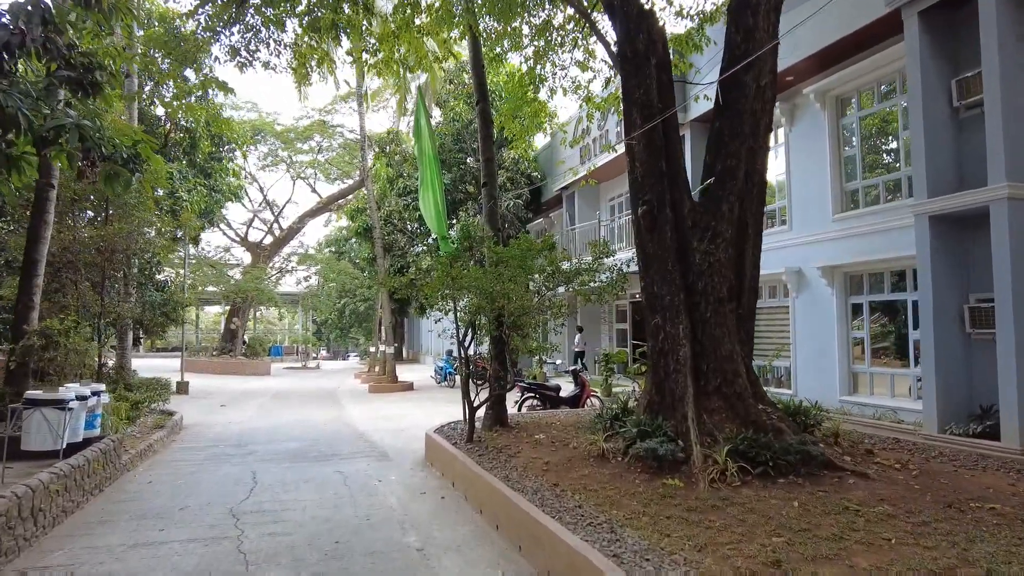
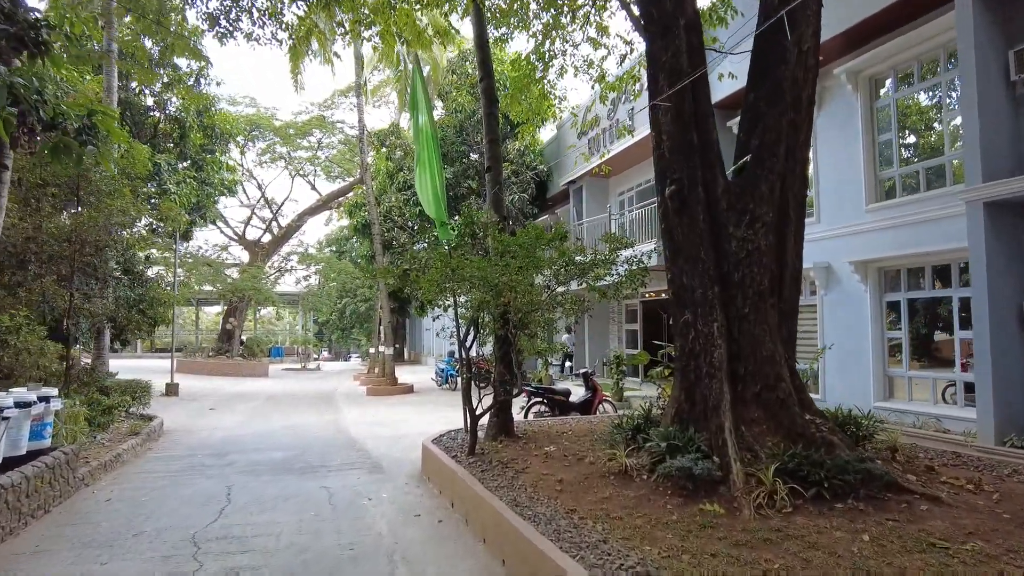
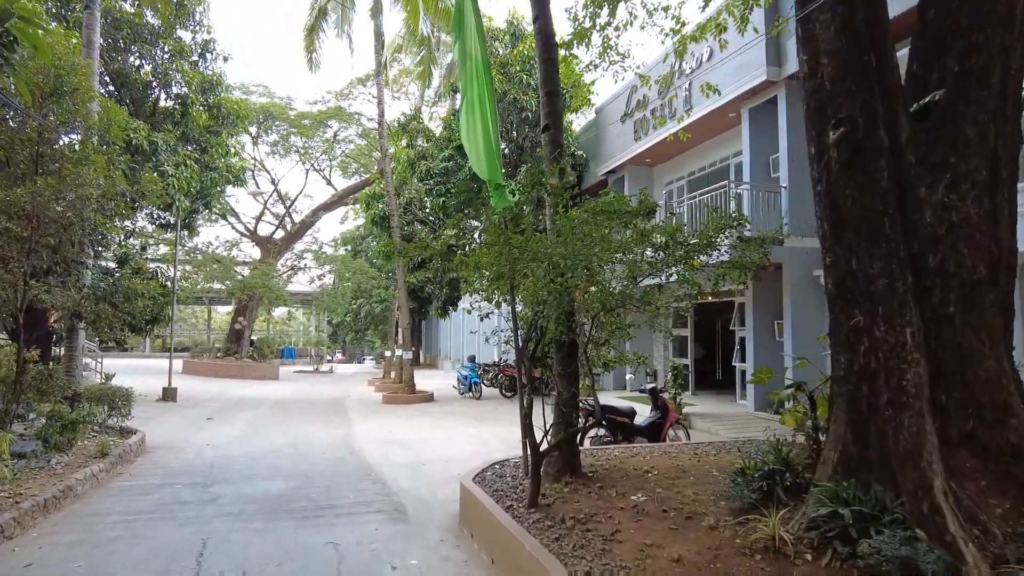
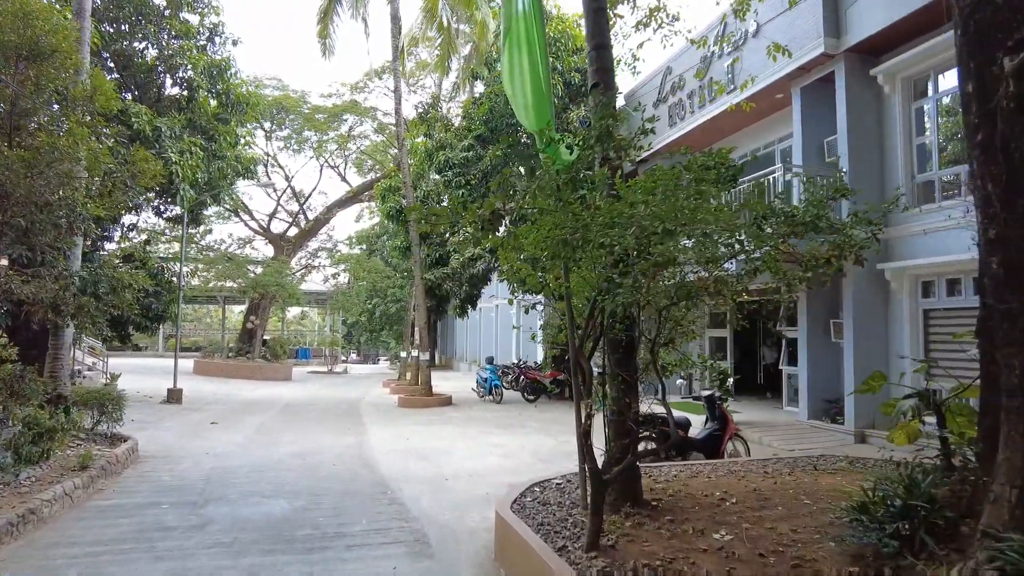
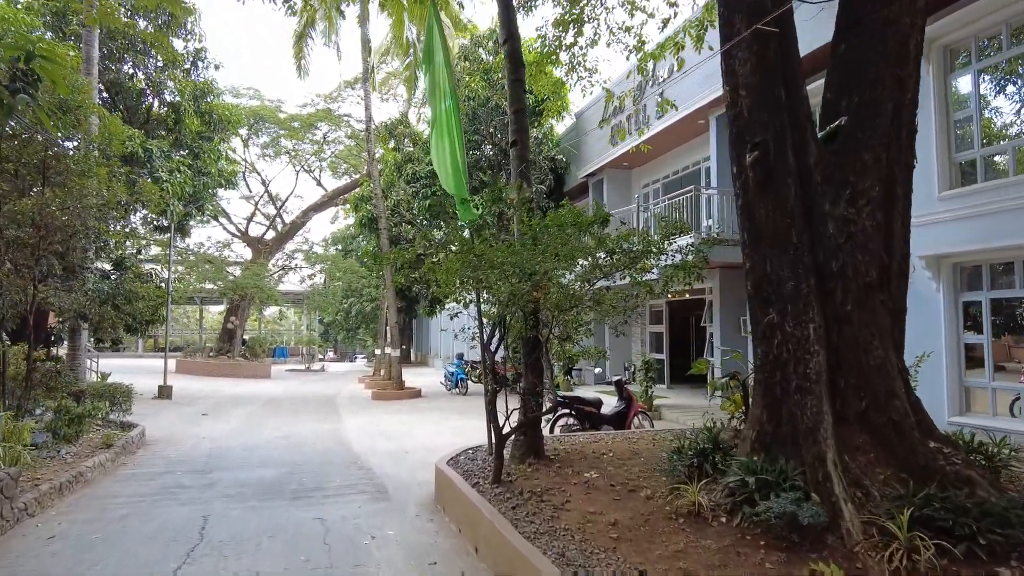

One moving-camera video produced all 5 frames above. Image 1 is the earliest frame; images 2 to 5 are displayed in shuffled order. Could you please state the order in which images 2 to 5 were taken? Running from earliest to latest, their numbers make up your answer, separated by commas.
2, 5, 3, 4
